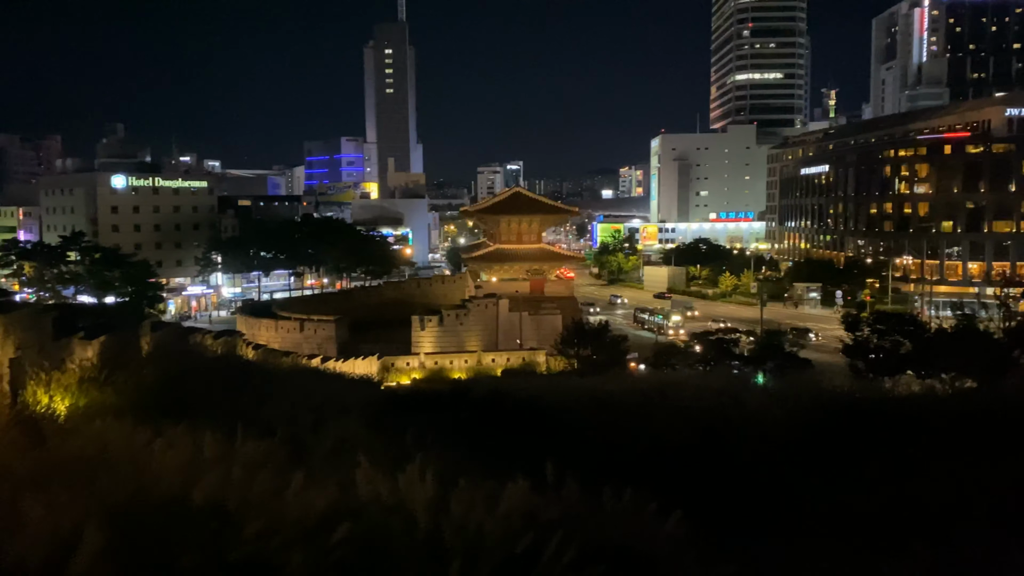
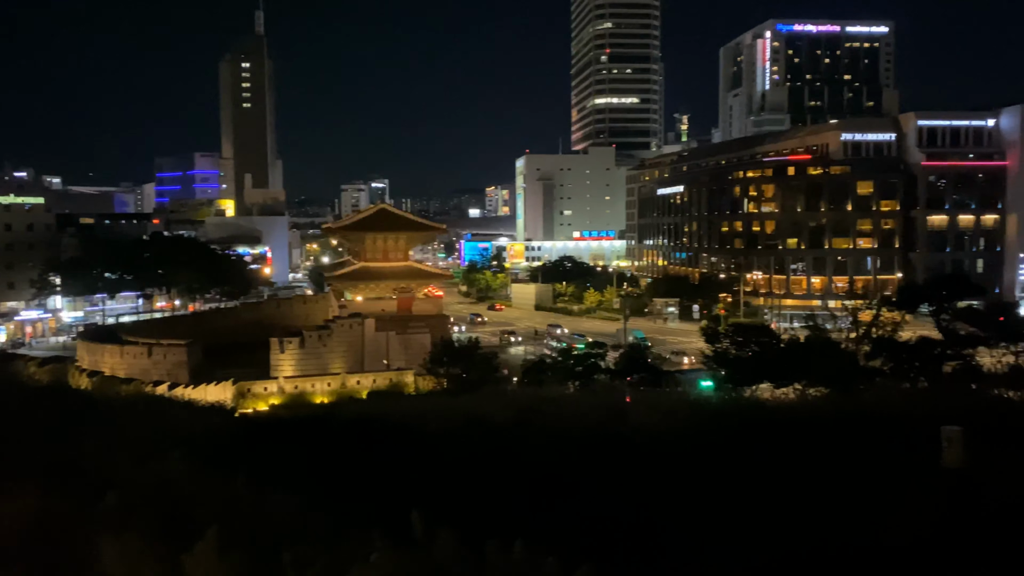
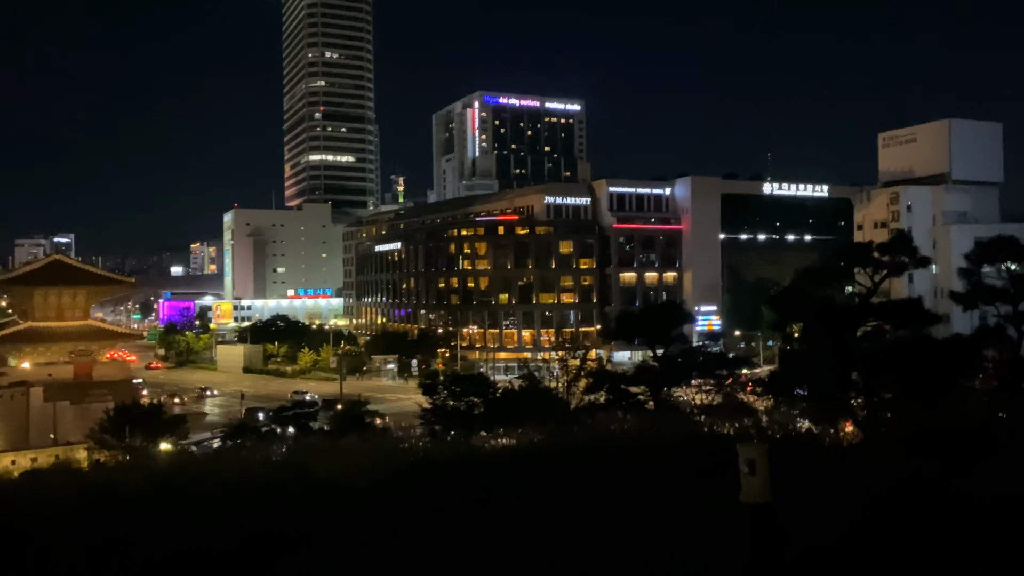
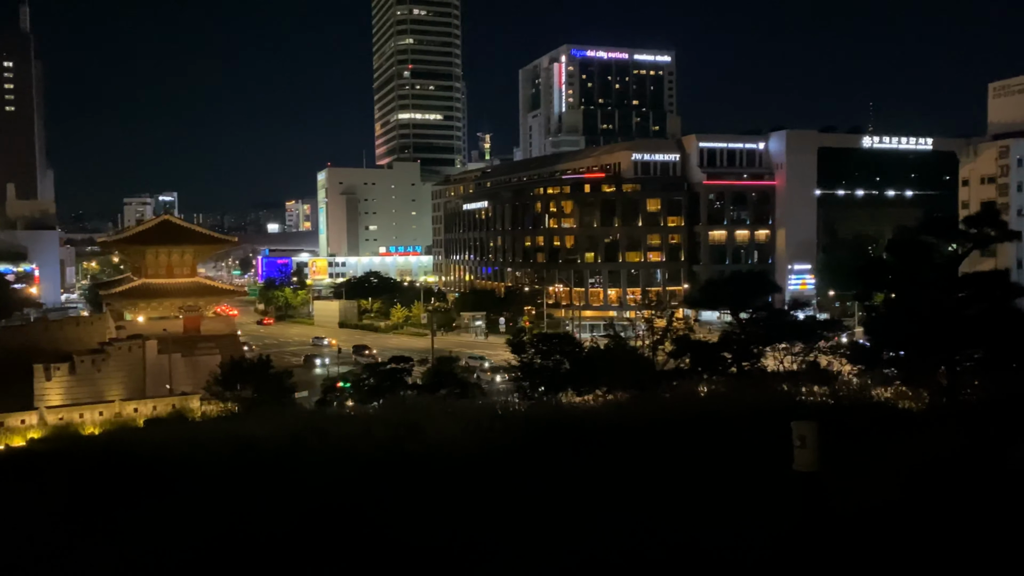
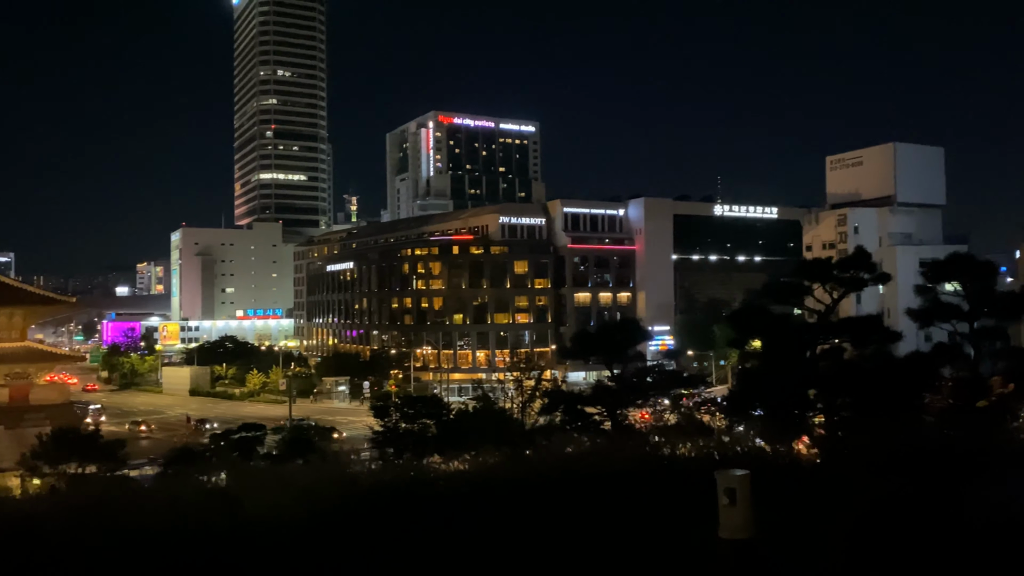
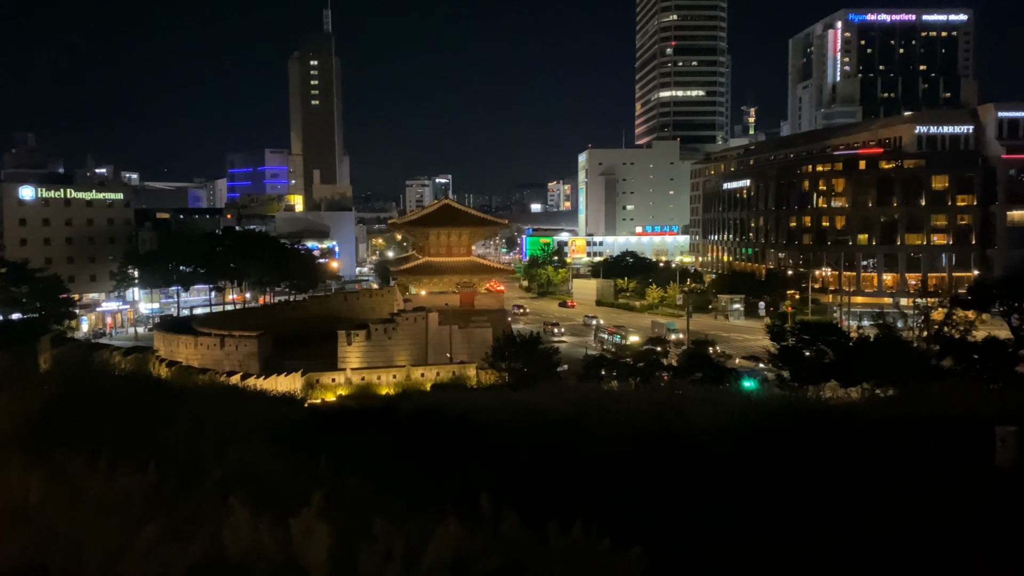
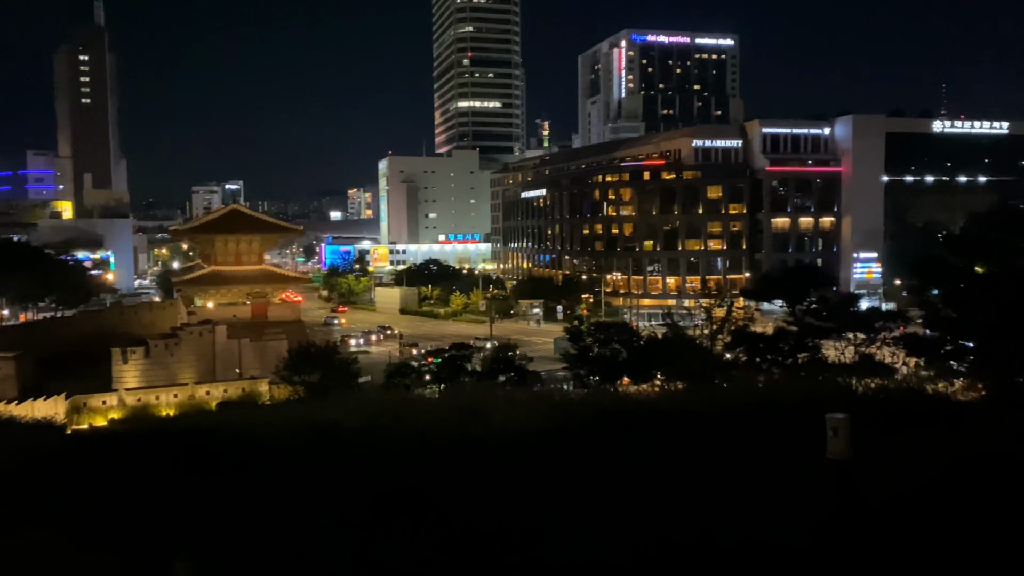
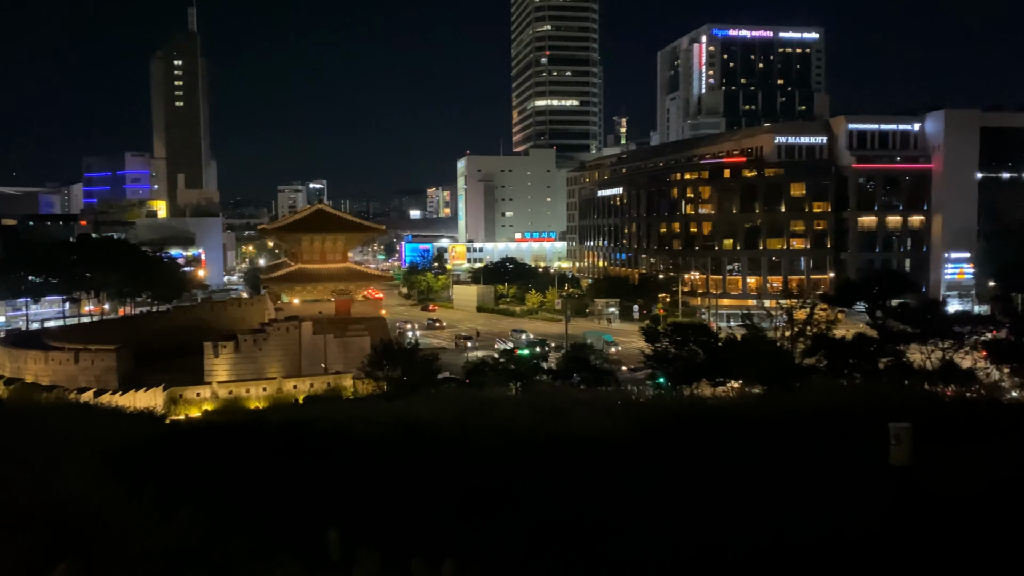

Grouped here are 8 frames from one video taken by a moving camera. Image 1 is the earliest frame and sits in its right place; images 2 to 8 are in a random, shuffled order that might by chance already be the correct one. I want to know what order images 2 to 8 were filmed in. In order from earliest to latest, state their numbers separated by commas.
6, 2, 8, 7, 4, 3, 5
